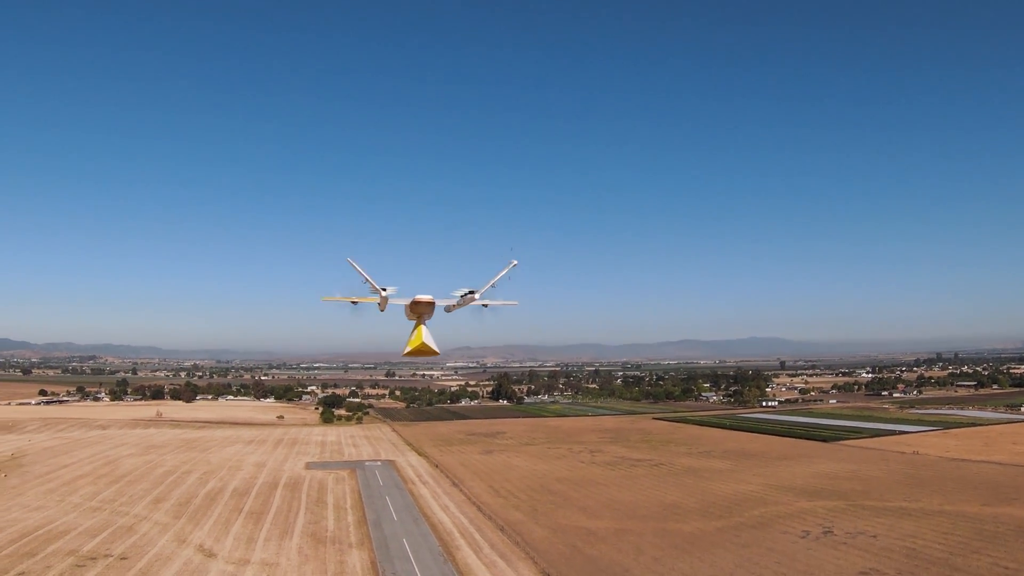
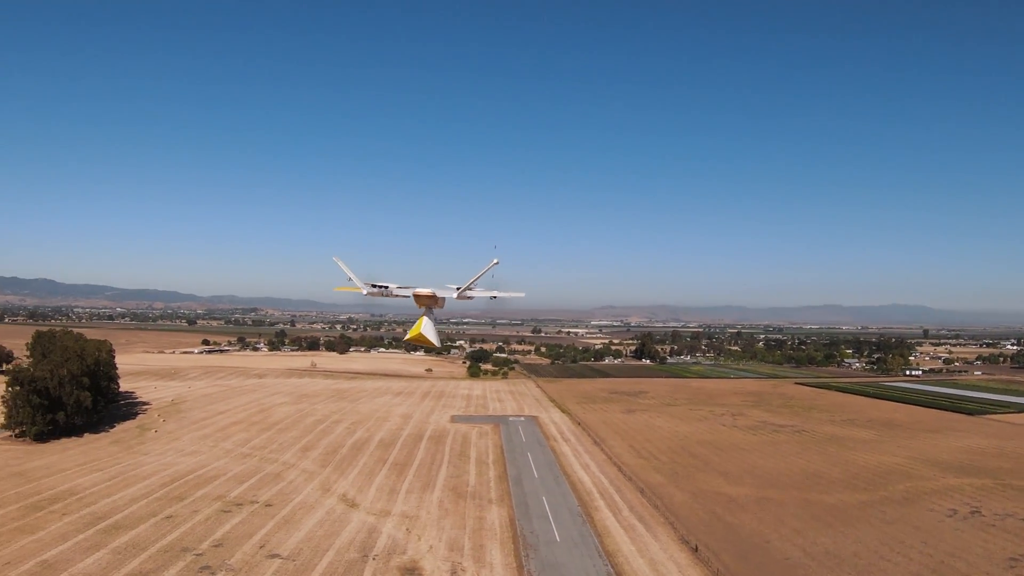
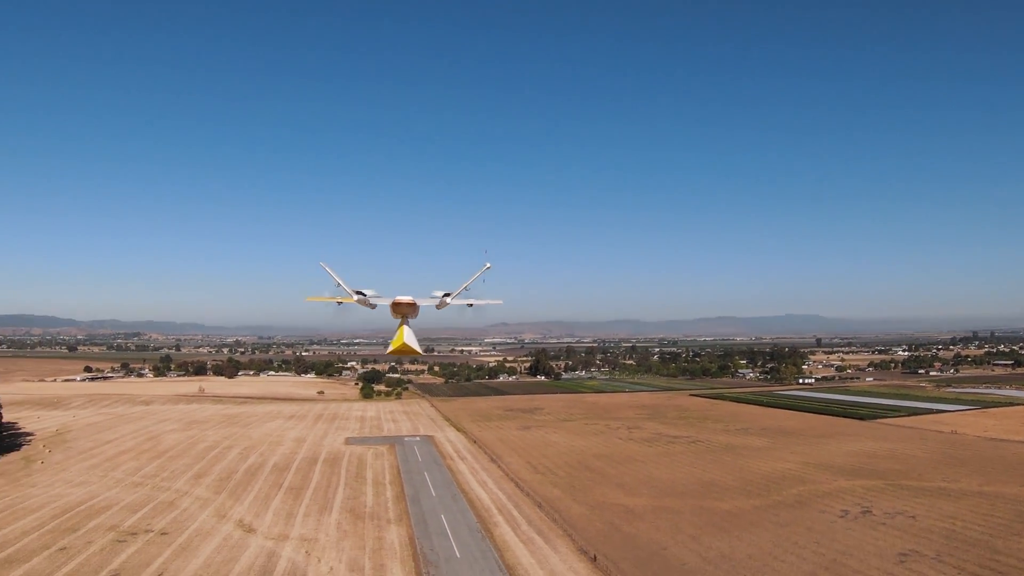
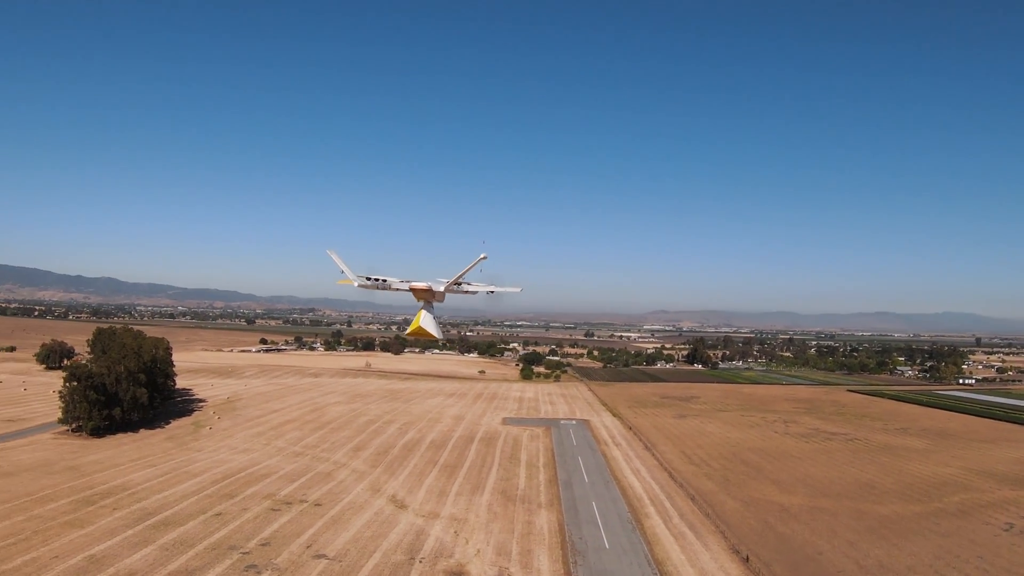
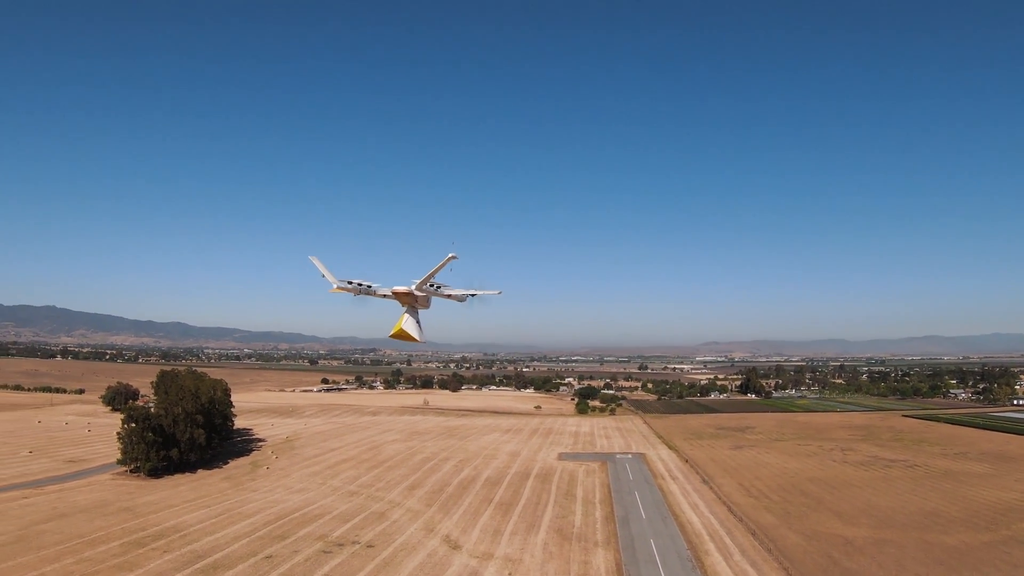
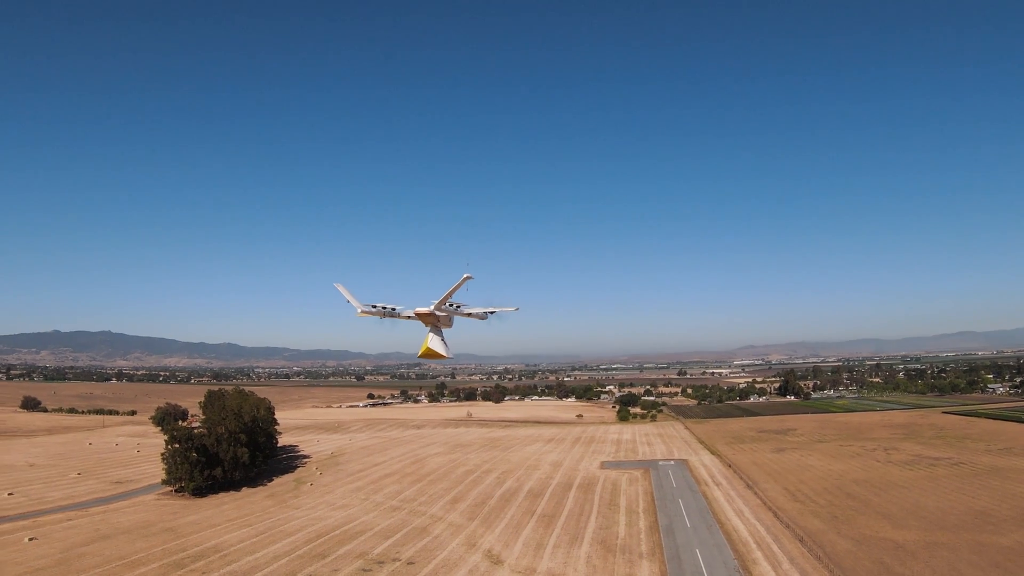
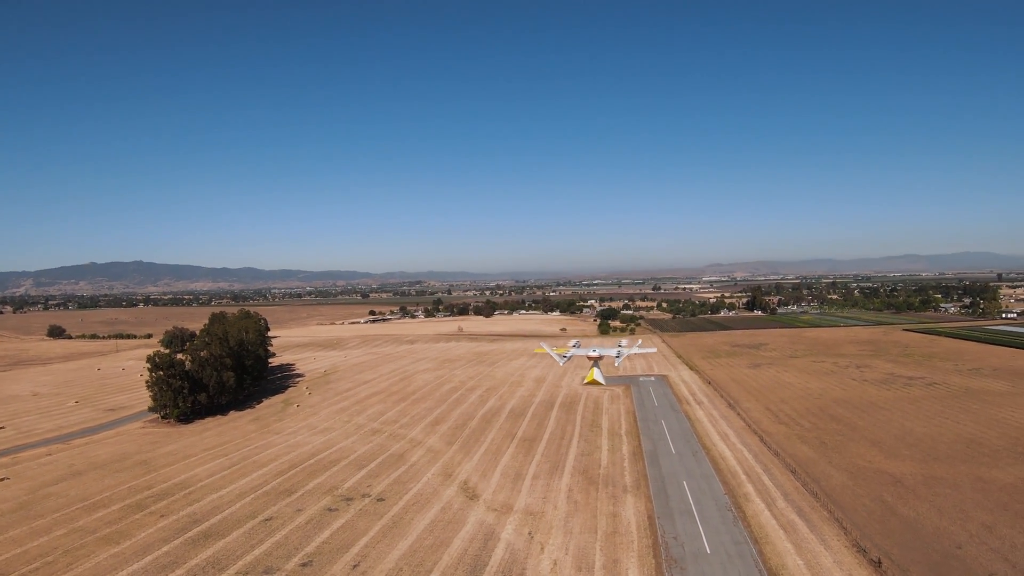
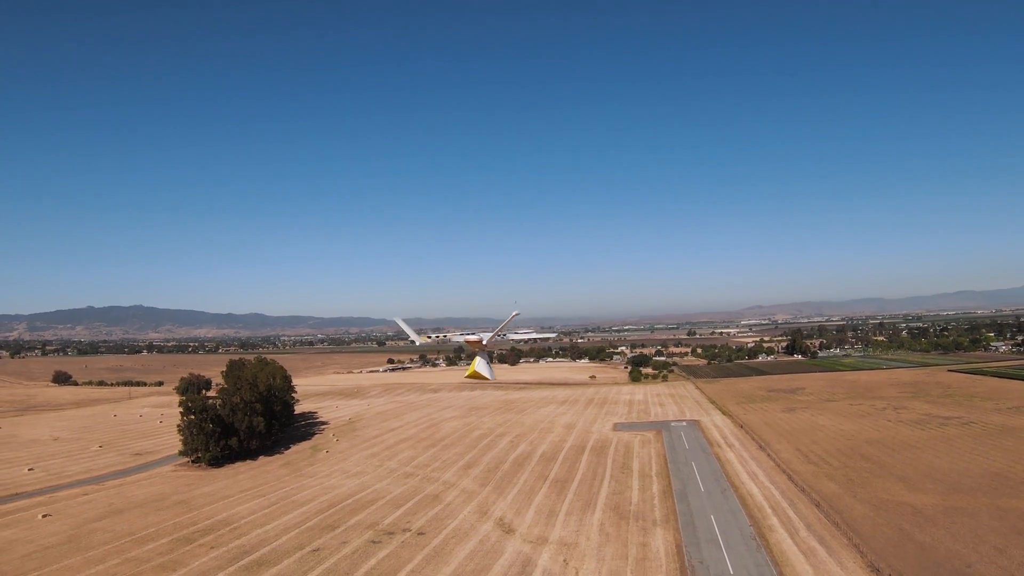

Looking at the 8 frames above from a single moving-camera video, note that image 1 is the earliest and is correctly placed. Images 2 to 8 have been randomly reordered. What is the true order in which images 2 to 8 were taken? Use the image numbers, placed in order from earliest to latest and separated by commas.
3, 2, 4, 5, 6, 8, 7
